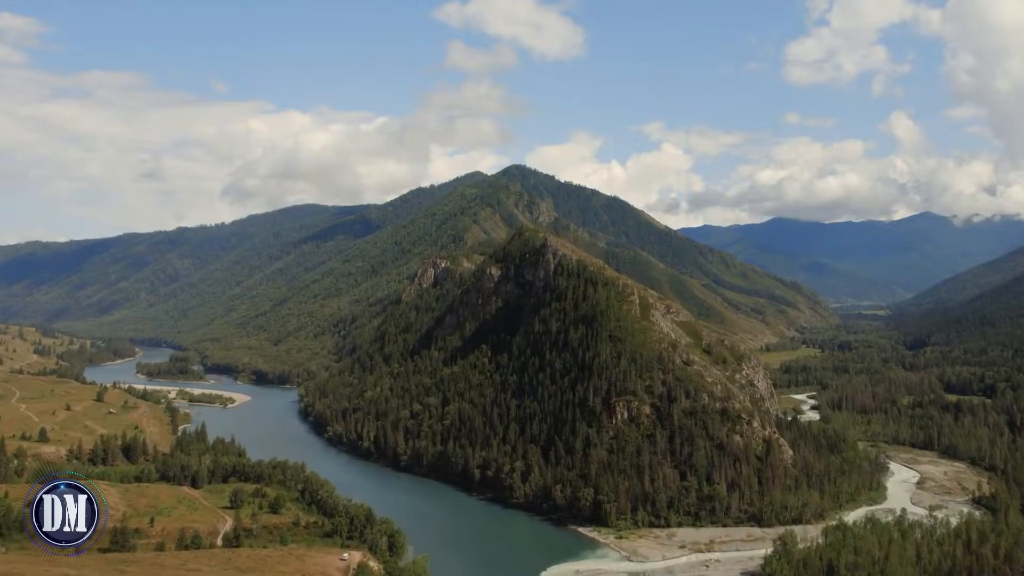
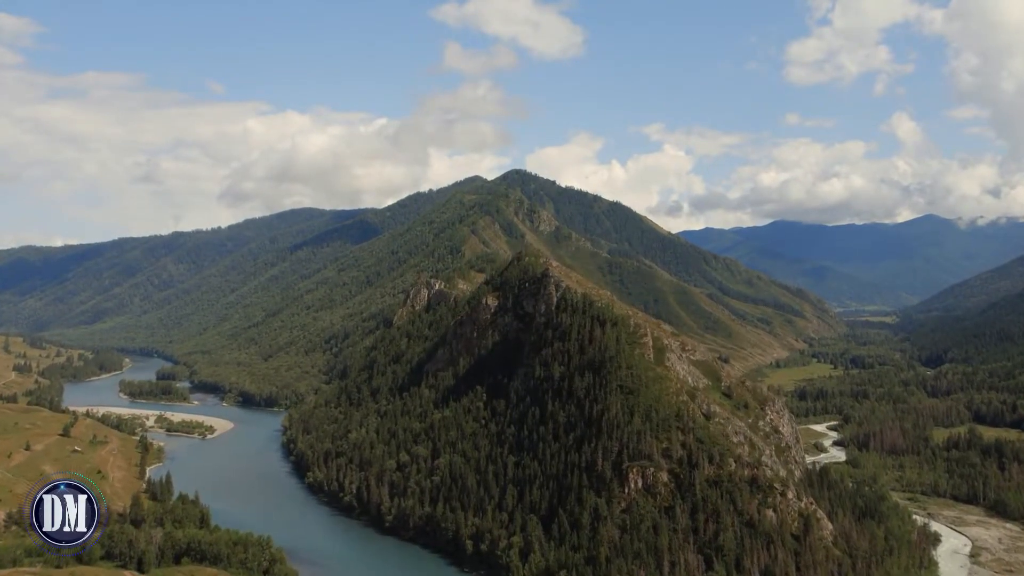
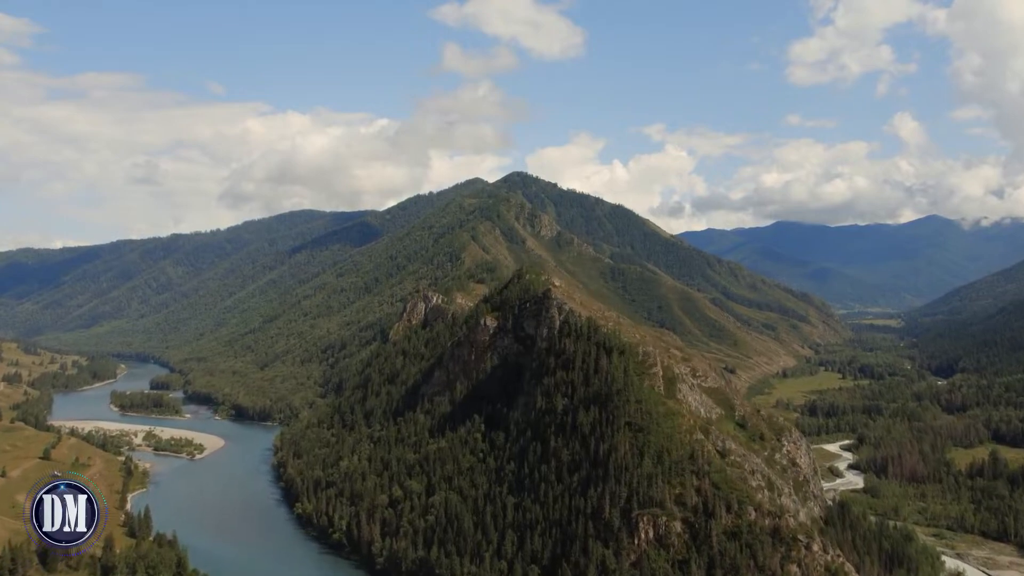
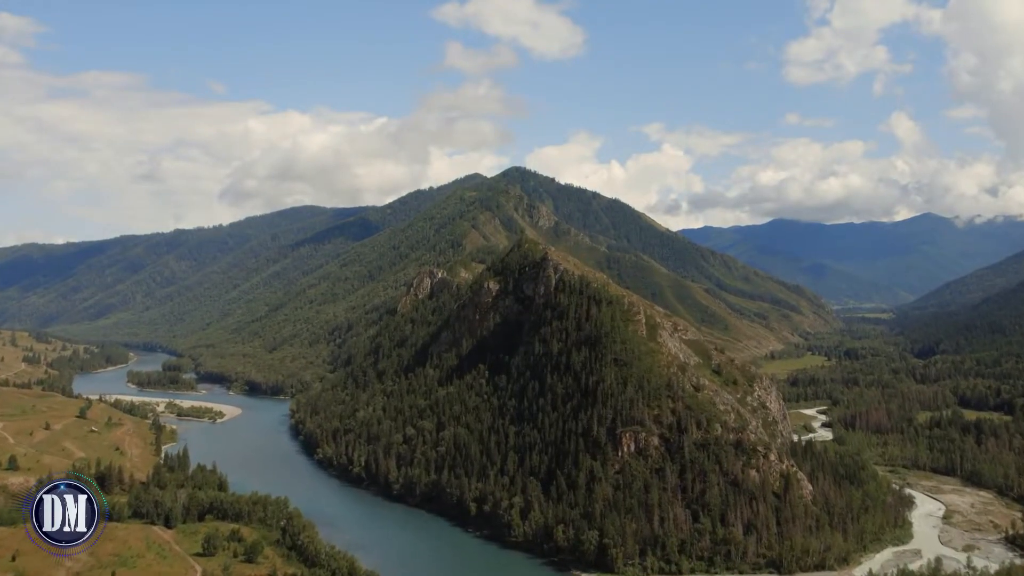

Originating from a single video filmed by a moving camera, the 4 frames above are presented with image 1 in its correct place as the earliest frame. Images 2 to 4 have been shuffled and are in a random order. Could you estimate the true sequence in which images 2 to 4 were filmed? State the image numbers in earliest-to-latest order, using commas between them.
4, 2, 3
